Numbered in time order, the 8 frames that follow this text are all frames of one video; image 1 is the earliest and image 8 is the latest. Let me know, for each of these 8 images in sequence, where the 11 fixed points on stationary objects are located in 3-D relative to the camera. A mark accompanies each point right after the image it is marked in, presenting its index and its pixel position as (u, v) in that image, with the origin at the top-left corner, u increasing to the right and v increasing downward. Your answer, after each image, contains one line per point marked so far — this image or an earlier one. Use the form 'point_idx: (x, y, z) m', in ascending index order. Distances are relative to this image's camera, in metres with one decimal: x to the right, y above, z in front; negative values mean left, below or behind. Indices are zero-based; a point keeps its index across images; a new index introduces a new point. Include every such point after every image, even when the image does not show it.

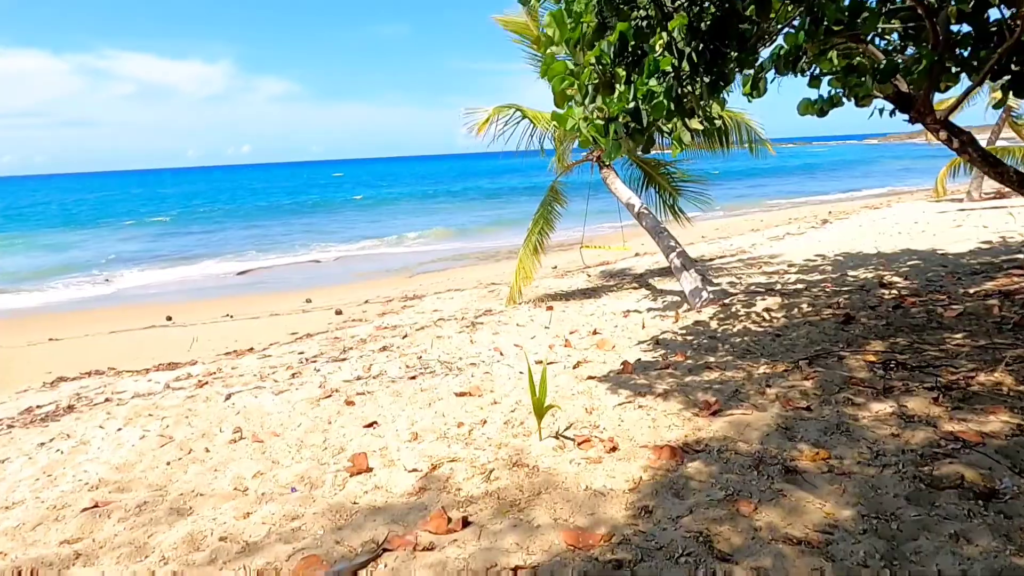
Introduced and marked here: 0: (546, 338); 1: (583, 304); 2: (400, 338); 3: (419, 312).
0: (+0.3, -0.4, +5.6) m
1: (+0.9, -0.2, +7.9) m
2: (-1.2, -0.5, +7.1) m
3: (-1.3, -0.4, +9.2) m
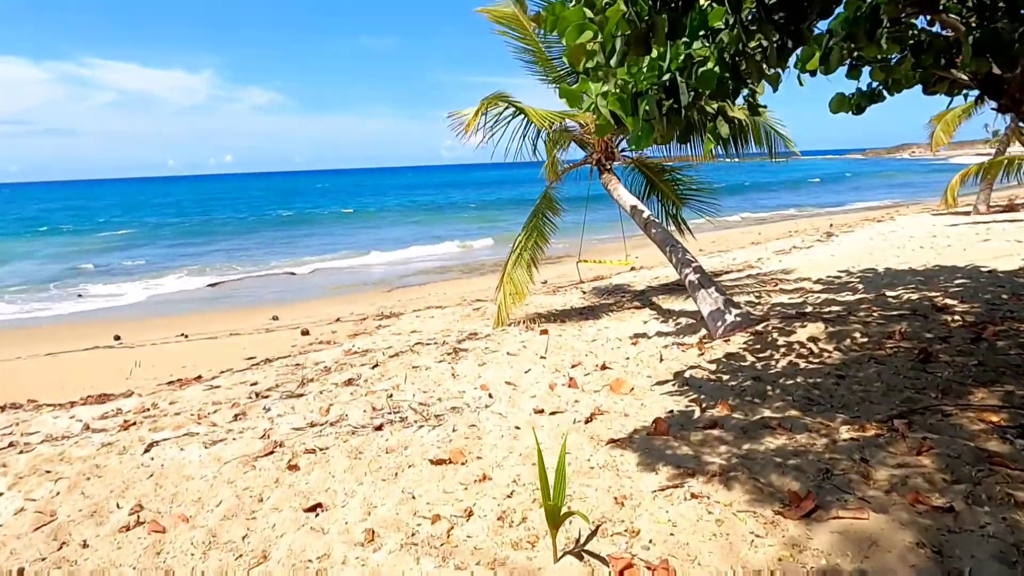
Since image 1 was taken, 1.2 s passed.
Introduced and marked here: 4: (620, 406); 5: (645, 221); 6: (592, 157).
0: (+0.2, -0.6, +4.6) m
1: (+0.7, -0.4, +6.9) m
2: (-1.3, -0.7, +6.0) m
3: (-1.5, -0.6, +8.2) m
4: (+0.6, -0.6, +3.5) m
5: (+1.3, +0.7, +6.4) m
6: (+0.9, +1.5, +7.4) m
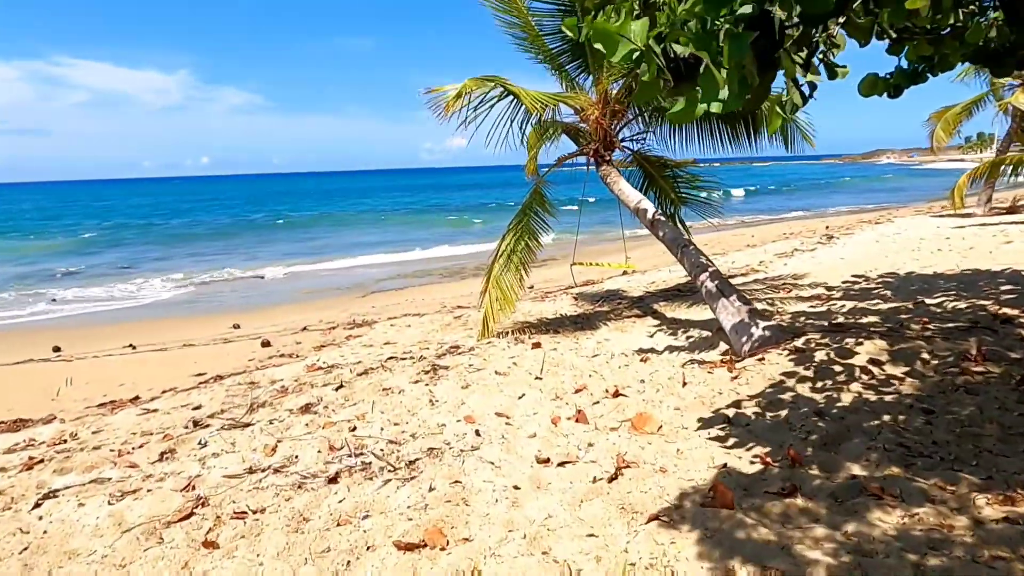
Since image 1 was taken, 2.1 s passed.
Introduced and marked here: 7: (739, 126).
0: (+0.2, -0.7, +3.8) m
1: (+0.6, -0.5, +6.1) m
2: (-1.4, -0.8, +5.1) m
3: (-1.6, -0.7, +7.3) m
4: (+0.6, -0.7, +2.7) m
5: (+1.2, +0.6, +5.6) m
6: (+0.8, +1.4, +6.6) m
7: (+2.3, +1.6, +6.6) m
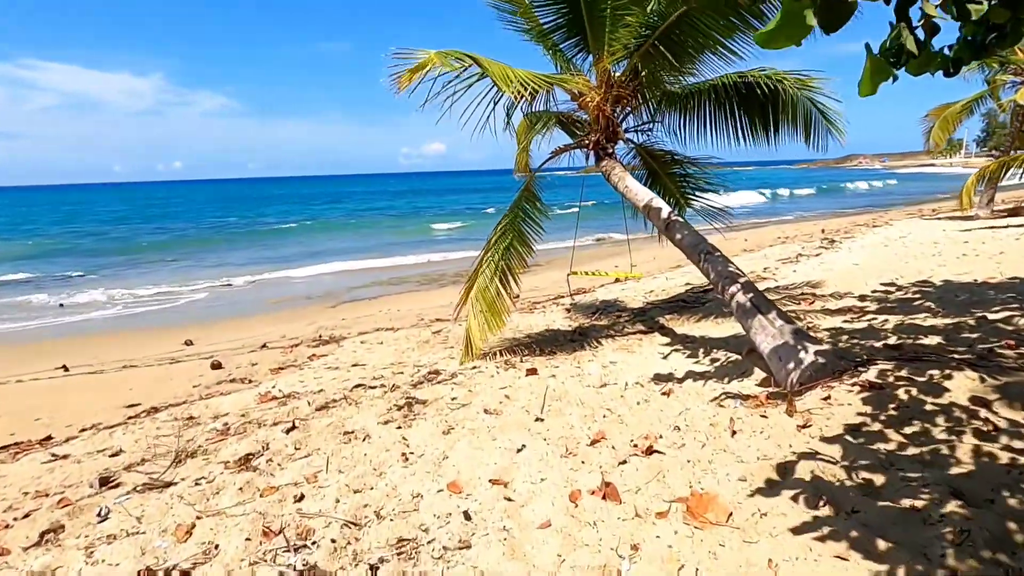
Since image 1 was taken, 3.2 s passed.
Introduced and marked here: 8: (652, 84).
0: (+0.2, -0.7, +2.9) m
1: (+0.5, -0.6, +5.2) m
2: (-1.5, -0.9, +4.2) m
3: (-1.7, -0.8, +6.3) m
4: (+0.6, -0.8, +1.8) m
5: (+1.1, +0.5, +4.8) m
6: (+0.7, +1.3, +5.7) m
7: (+2.1, +1.5, +5.8) m
8: (+1.2, +1.7, +5.5) m
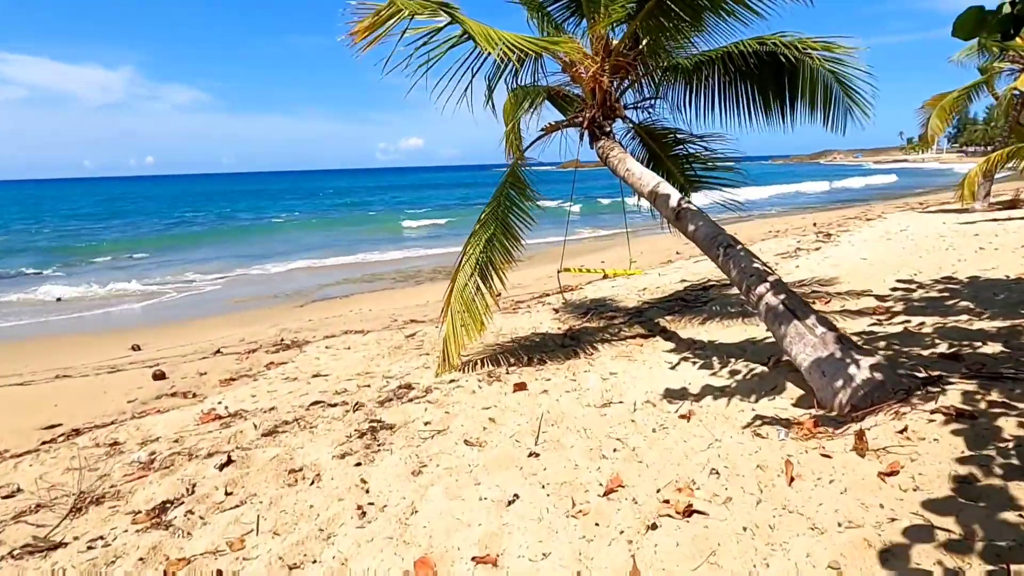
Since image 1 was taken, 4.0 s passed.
0: (+0.1, -0.8, +2.2) m
1: (+0.4, -0.6, +4.5) m
2: (-1.5, -0.9, +3.4) m
3: (-1.9, -0.8, +5.5) m
4: (+0.6, -0.8, +1.1) m
5: (+1.0, +0.5, +4.1) m
6: (+0.5, +1.3, +5.0) m
7: (+2.0, +1.6, +5.1) m
8: (+1.0, +1.7, +4.8) m
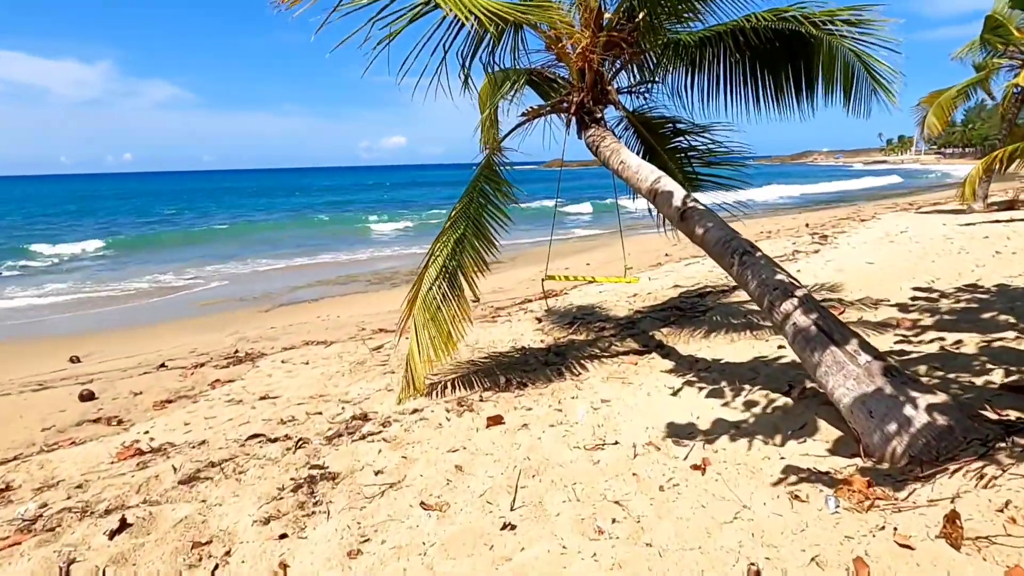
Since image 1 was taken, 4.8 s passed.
0: (0.0, -0.8, +1.5) m
1: (+0.3, -0.7, +3.8) m
2: (-1.6, -1.0, +2.7) m
3: (-2.1, -0.8, +4.8) m
4: (+0.5, -0.9, +0.4) m
5: (+0.9, +0.4, +3.4) m
6: (+0.4, +1.2, +4.3) m
7: (+1.8, +1.5, +4.5) m
8: (+0.9, +1.6, +4.1) m
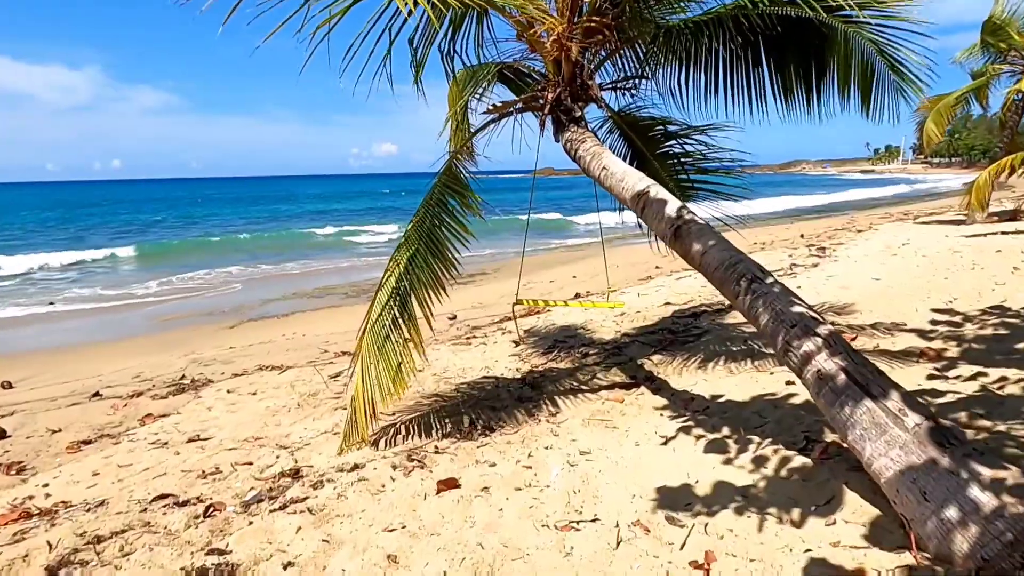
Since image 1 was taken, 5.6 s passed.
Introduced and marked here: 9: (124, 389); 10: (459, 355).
0: (-0.1, -1.0, +0.9) m
1: (+0.1, -0.8, +3.2) m
2: (-1.8, -1.1, +2.0) m
3: (-2.3, -1.0, +4.2) m
4: (+0.4, -1.0, -0.2) m
5: (+0.7, +0.3, +2.8) m
6: (+0.2, +1.1, +3.7) m
7: (+1.6, +1.3, +3.9) m
8: (+0.7, +1.5, +3.6) m
9: (-3.6, -0.9, +6.0) m
10: (-0.4, -0.6, +5.6) m
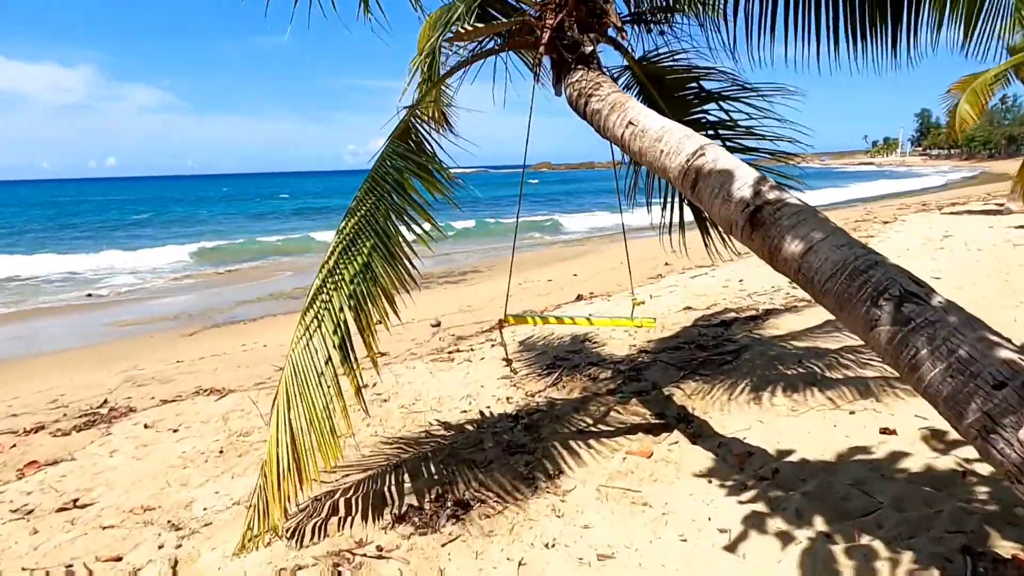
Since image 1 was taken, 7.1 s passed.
0: (-0.2, -1.0, -0.2) m
1: (0.0, -0.8, +2.1) m
2: (-1.9, -1.2, +1.0) m
3: (-2.3, -1.1, +3.1) m
4: (+0.4, -1.0, -1.3) m
5: (+0.6, +0.2, +1.7) m
6: (+0.1, +1.0, +2.6) m
7: (+1.6, +1.3, +2.8) m
8: (+0.6, +1.4, +2.4) m
9: (-3.6, -1.0, +4.9) m
10: (-0.5, -0.6, +4.5) m
